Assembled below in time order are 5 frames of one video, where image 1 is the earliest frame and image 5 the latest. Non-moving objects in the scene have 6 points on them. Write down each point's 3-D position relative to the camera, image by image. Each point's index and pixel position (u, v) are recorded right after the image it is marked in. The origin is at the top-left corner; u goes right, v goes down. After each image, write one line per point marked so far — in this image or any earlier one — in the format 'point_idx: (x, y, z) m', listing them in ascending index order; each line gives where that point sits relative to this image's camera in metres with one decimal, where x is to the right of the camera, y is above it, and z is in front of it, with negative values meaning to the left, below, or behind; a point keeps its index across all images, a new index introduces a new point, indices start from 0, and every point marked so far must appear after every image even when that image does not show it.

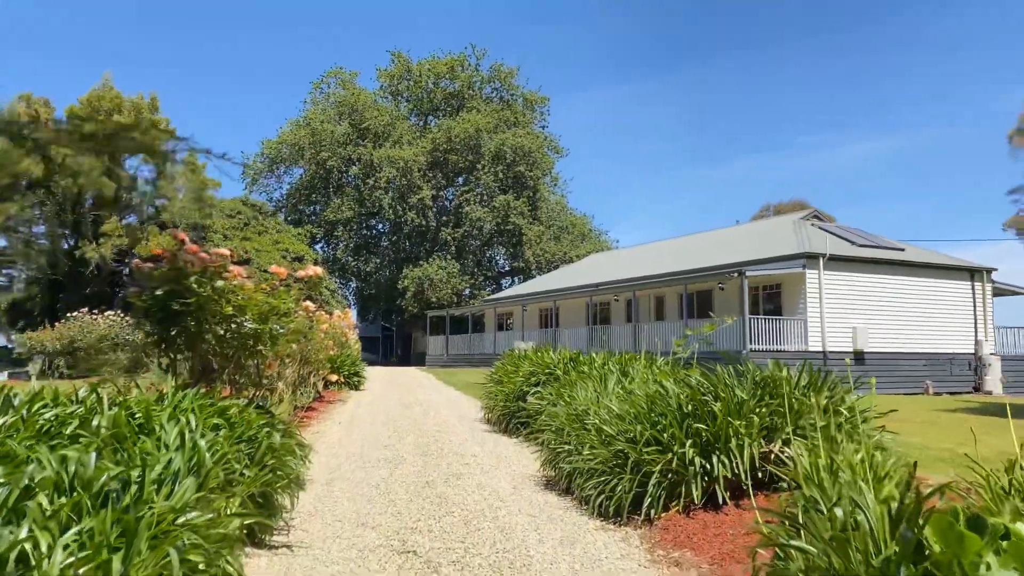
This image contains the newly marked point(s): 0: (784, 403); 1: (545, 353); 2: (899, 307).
0: (+1.8, -0.8, +4.7) m
1: (+0.5, -0.9, +9.4) m
2: (+10.0, -0.5, +18.6) m
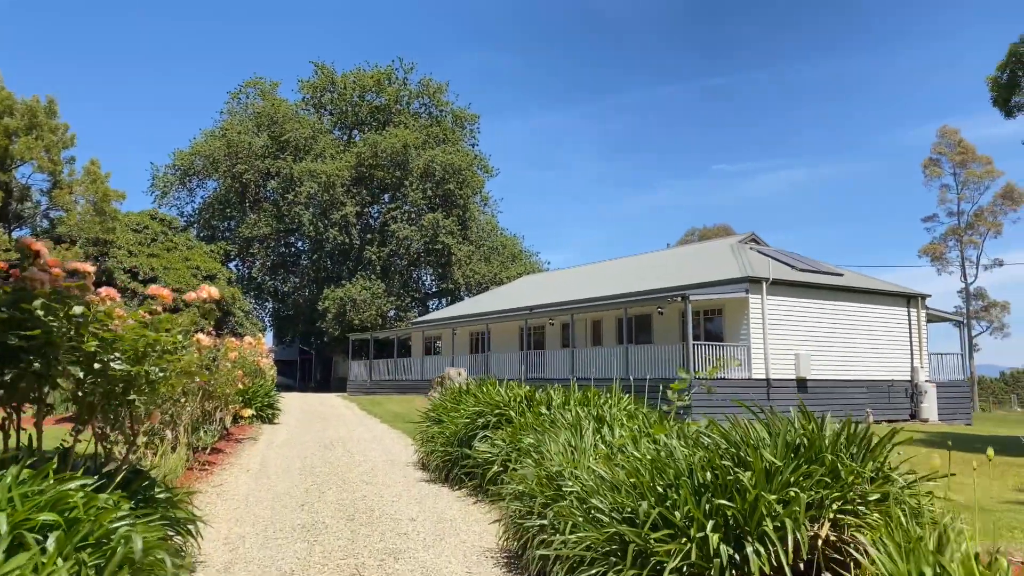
0: (+1.6, -0.9, +3.6) m
1: (-0.2, -1.2, +8.2) m
2: (+8.3, -1.2, +18.4) m
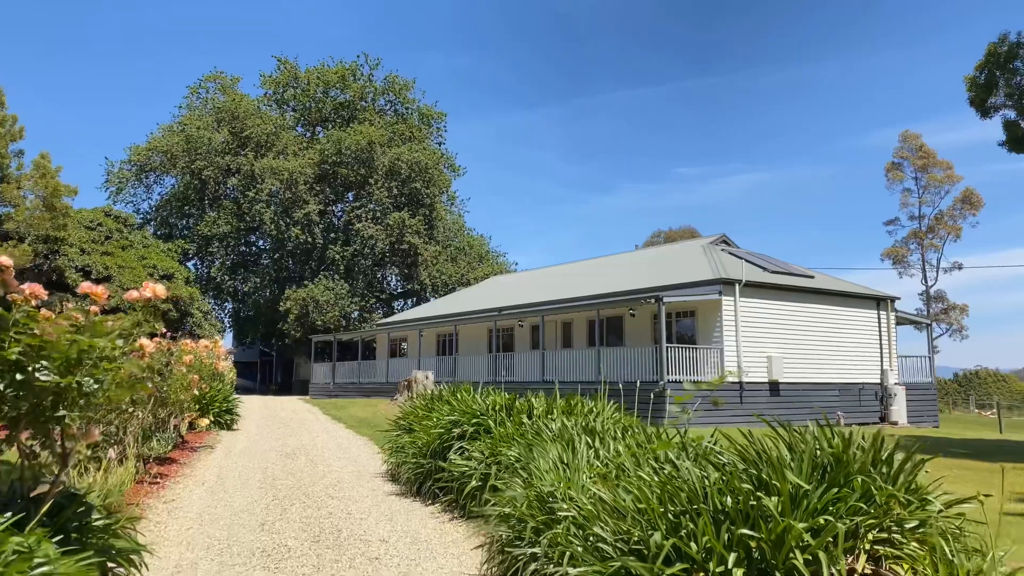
0: (+1.6, -0.9, +3.3) m
1: (-0.4, -1.2, +7.7) m
2: (+7.6, -1.2, +18.3) m
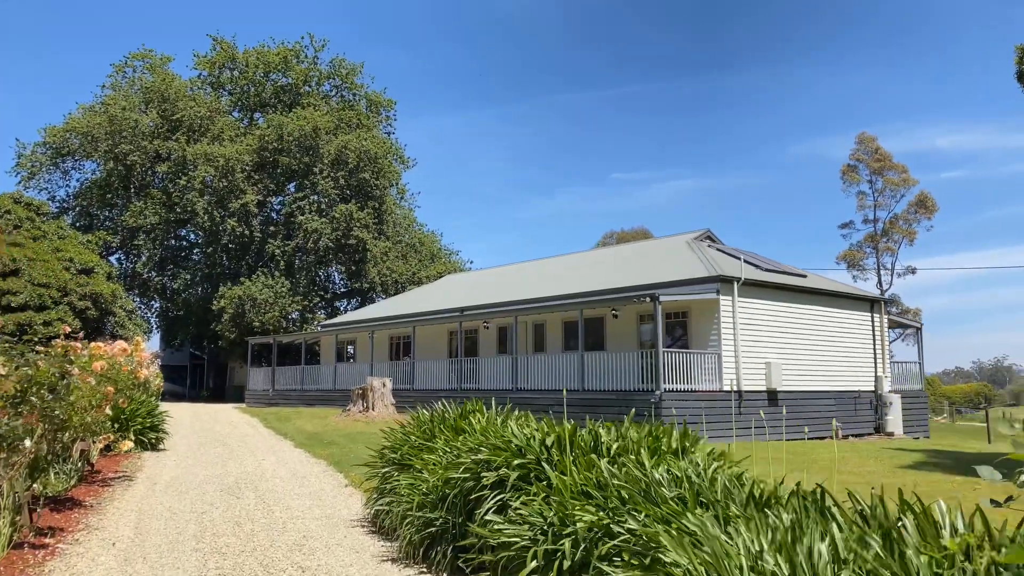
0: (+2.3, -0.8, +1.4) m
1: (-0.1, -1.1, +5.7) m
2: (+6.9, -1.2, +16.9) m
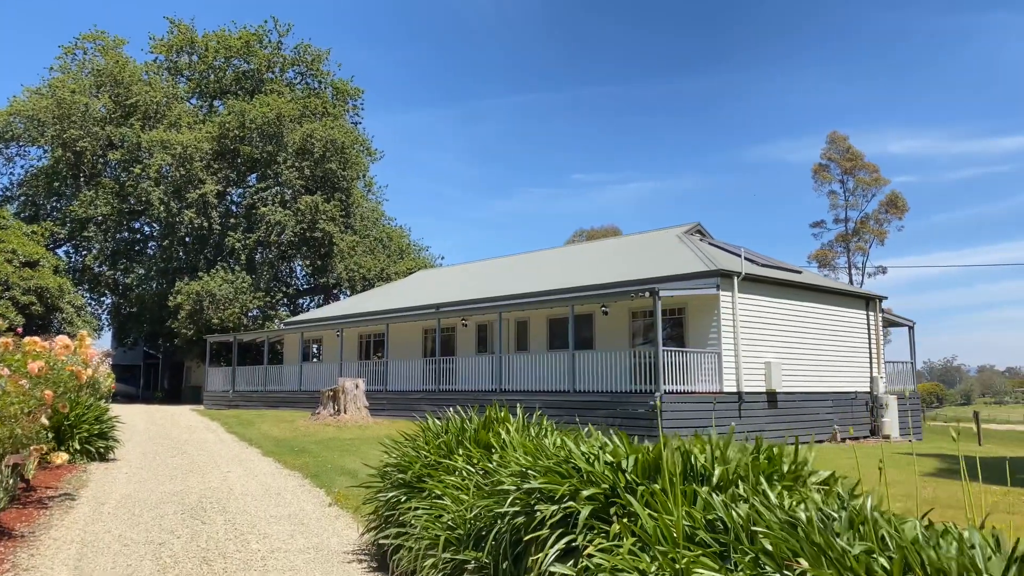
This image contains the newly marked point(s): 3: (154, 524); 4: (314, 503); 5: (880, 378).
0: (+2.7, -0.7, +0.5) m
1: (+0.1, -0.9, +4.6) m
2: (+6.6, -1.2, +16.2) m
3: (-3.2, -2.1, +6.4) m
4: (-2.0, -2.2, +7.2) m
5: (+9.0, -2.2, +17.4) m
